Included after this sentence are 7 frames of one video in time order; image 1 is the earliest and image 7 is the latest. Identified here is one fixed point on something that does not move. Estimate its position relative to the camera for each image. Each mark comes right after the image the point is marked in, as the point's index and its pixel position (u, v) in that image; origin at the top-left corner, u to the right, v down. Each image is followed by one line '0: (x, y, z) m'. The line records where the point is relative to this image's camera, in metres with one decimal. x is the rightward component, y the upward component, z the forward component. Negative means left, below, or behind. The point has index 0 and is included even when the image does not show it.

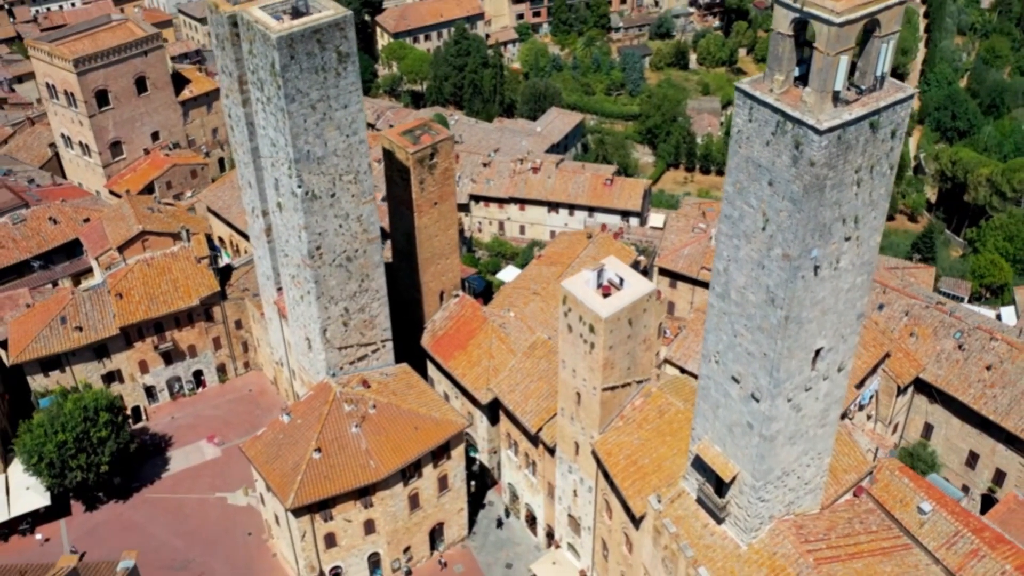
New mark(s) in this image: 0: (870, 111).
0: (+6.9, +3.4, +18.2) m
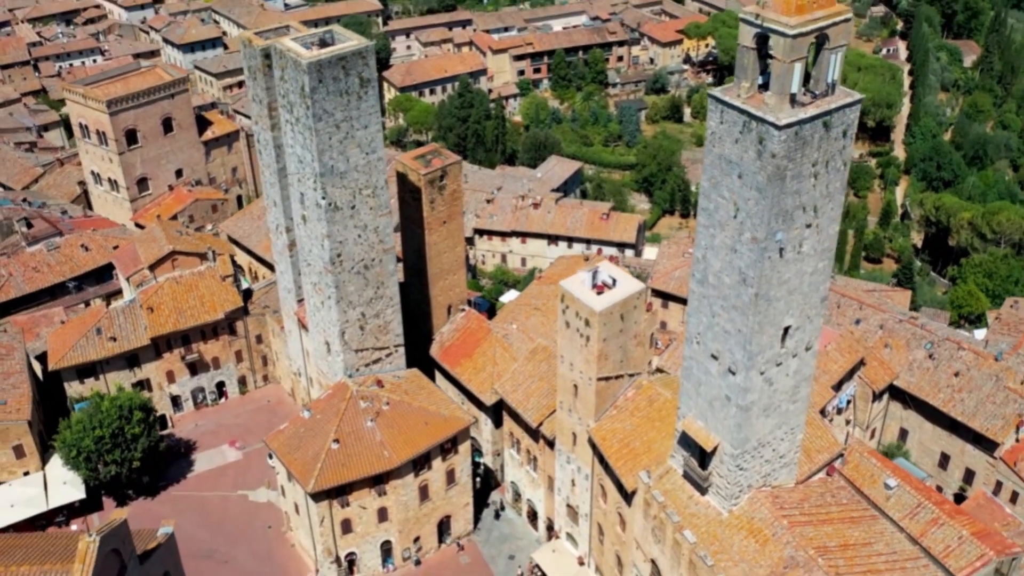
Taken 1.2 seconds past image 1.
0: (+7.0, +4.0, +21.3) m
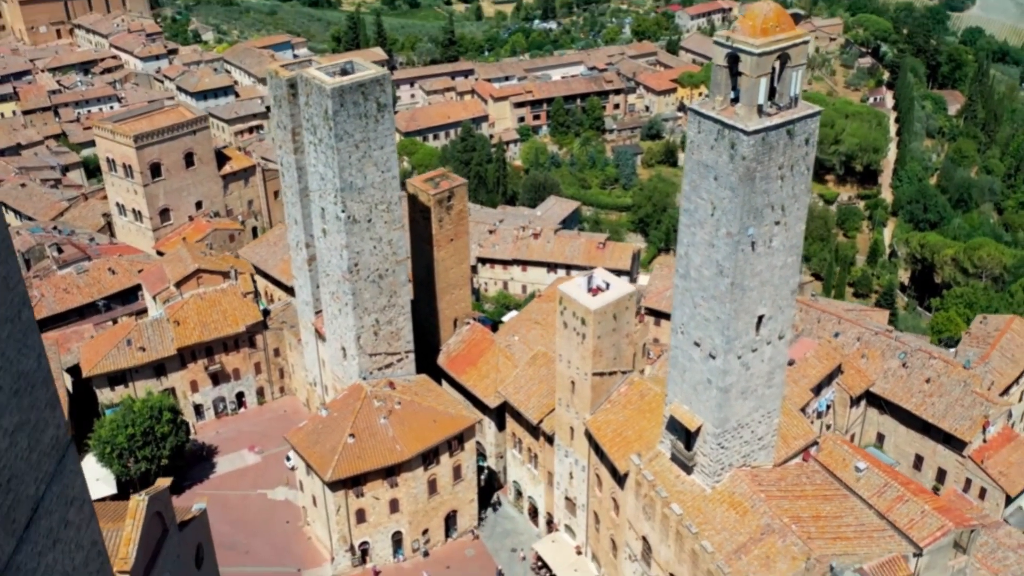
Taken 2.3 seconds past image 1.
0: (+7.1, +4.4, +24.5) m
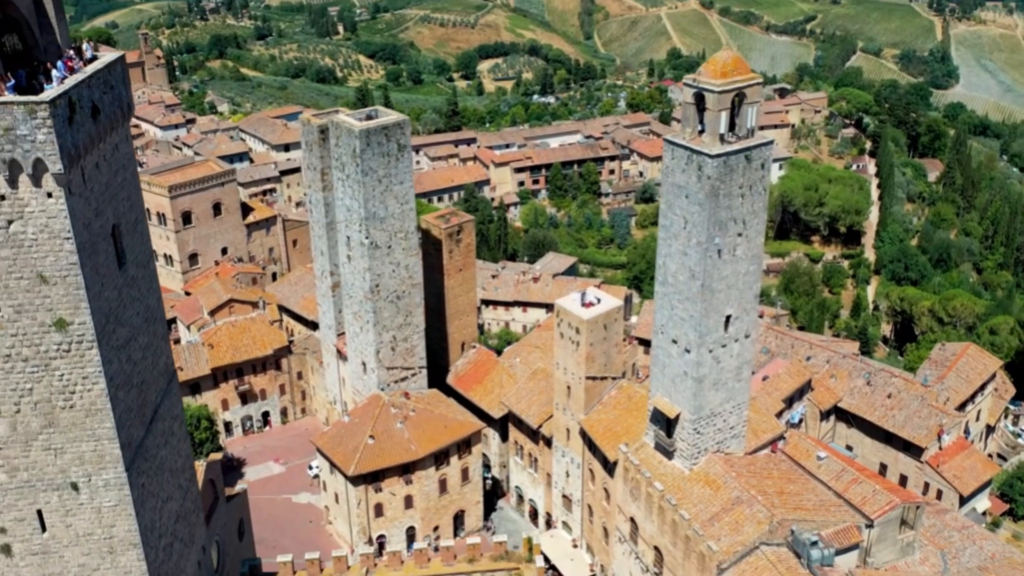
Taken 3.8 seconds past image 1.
0: (+7.2, +4.4, +29.5) m
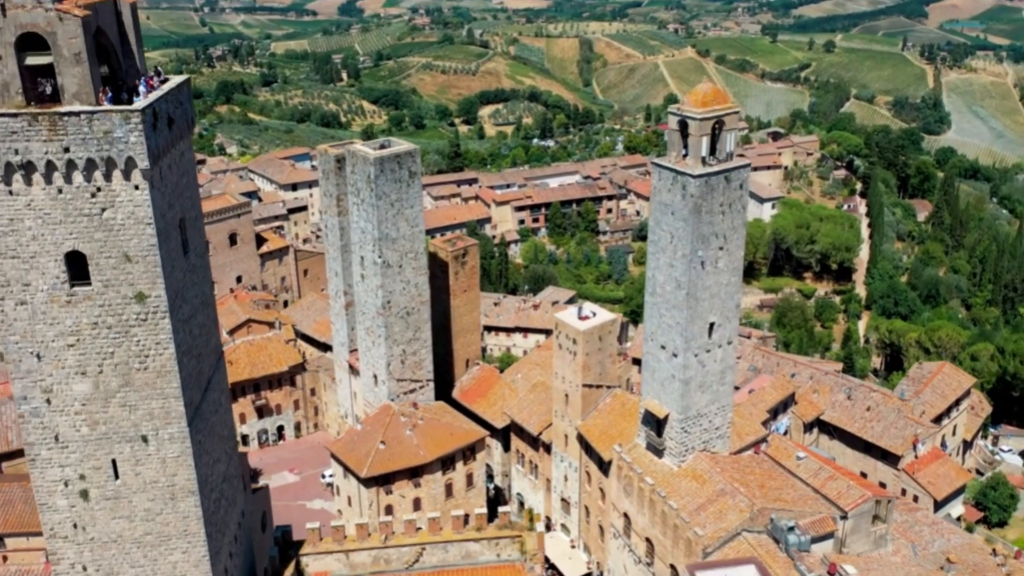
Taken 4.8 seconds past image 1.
0: (+7.3, +4.1, +32.8) m
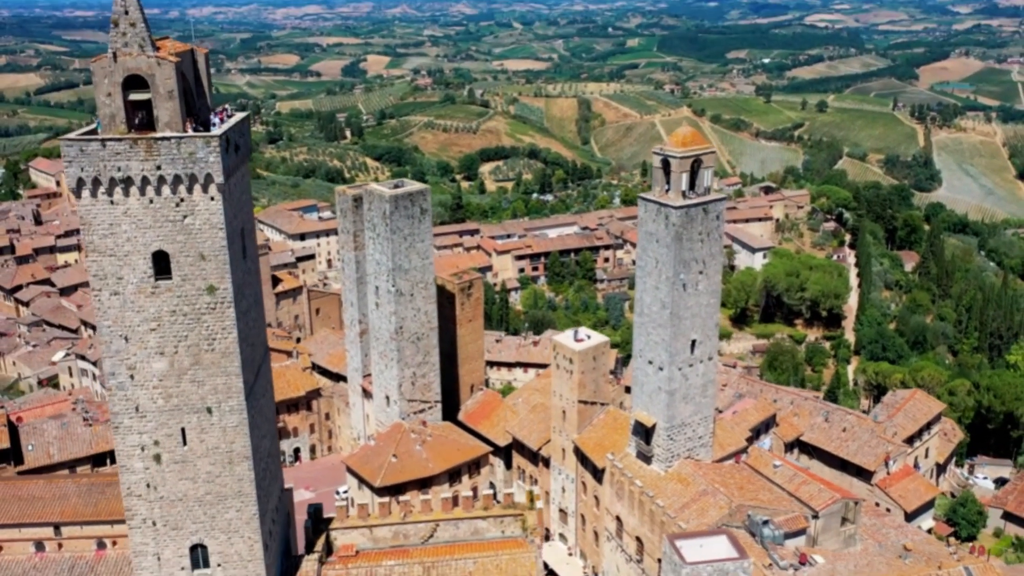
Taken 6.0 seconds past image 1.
0: (+7.4, +3.4, +37.1) m
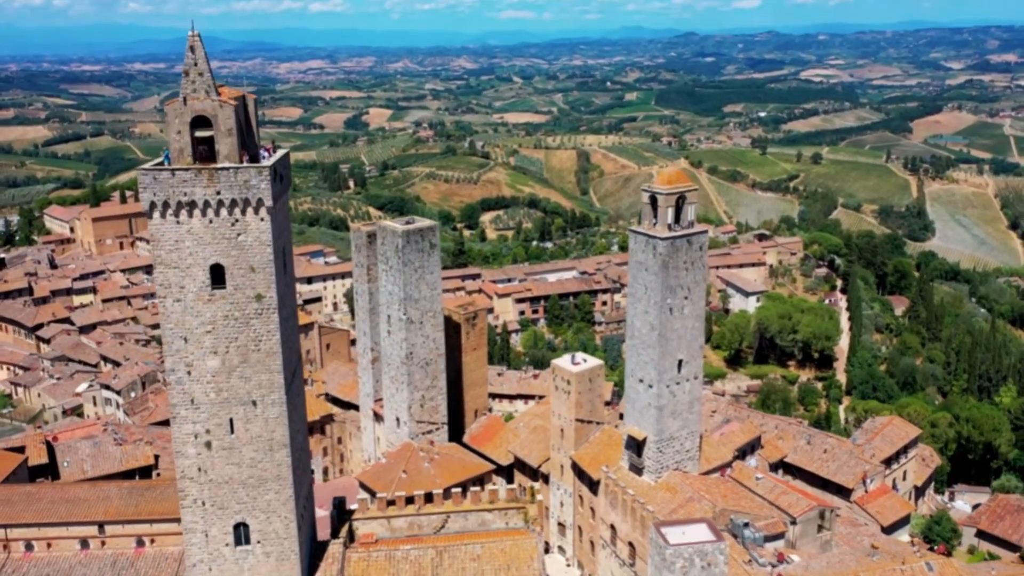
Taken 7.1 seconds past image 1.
0: (+7.6, +2.4, +41.2) m
